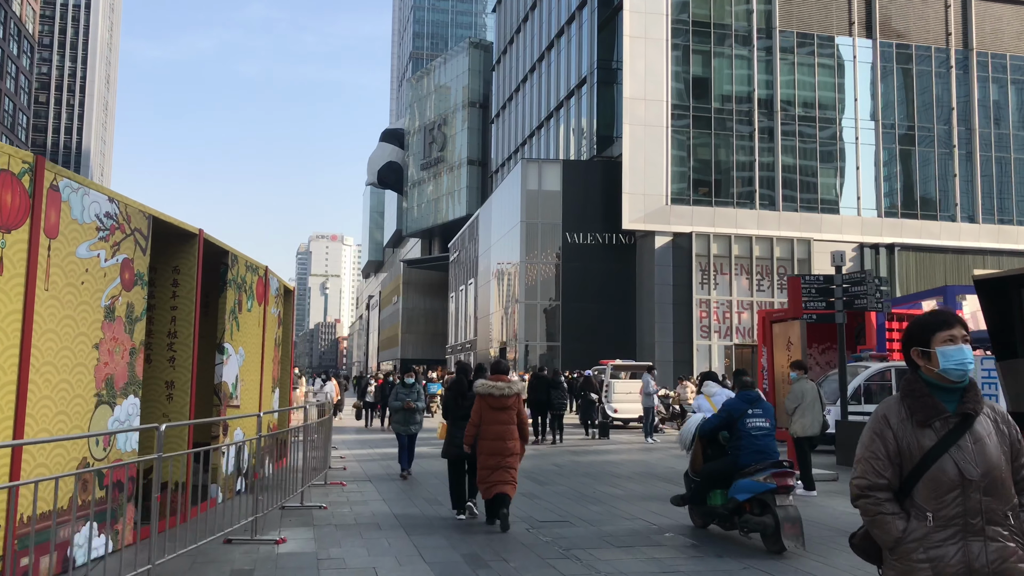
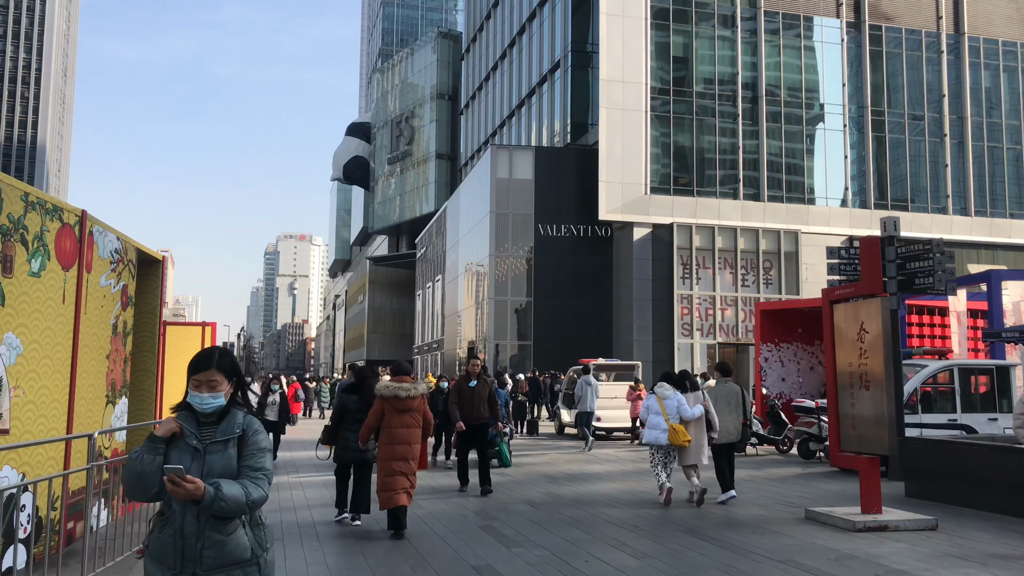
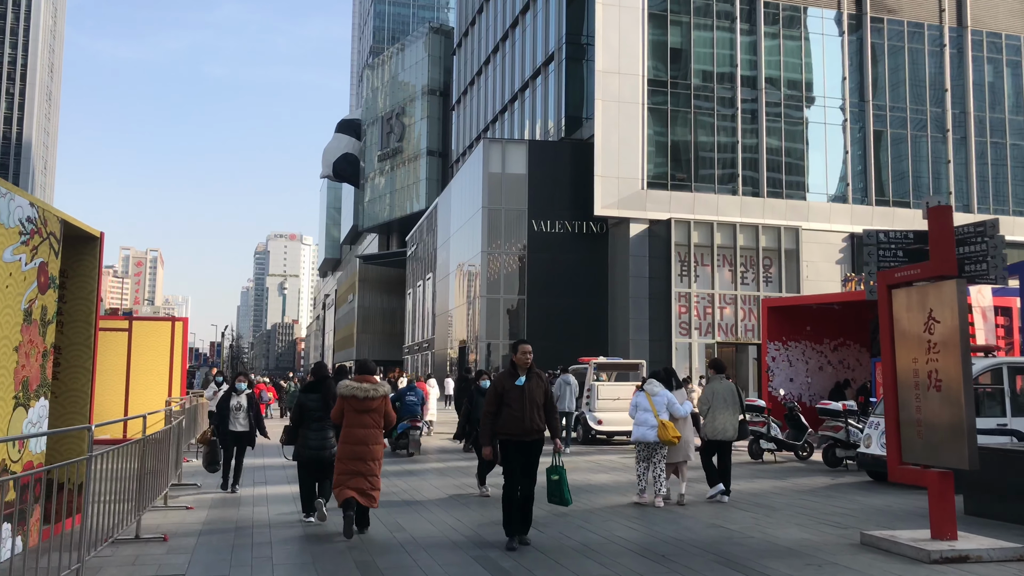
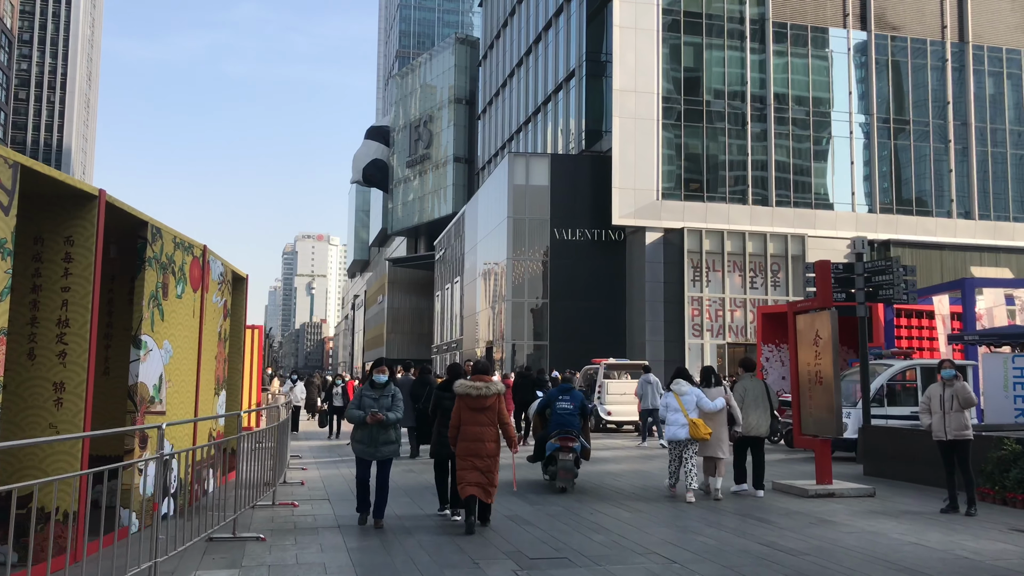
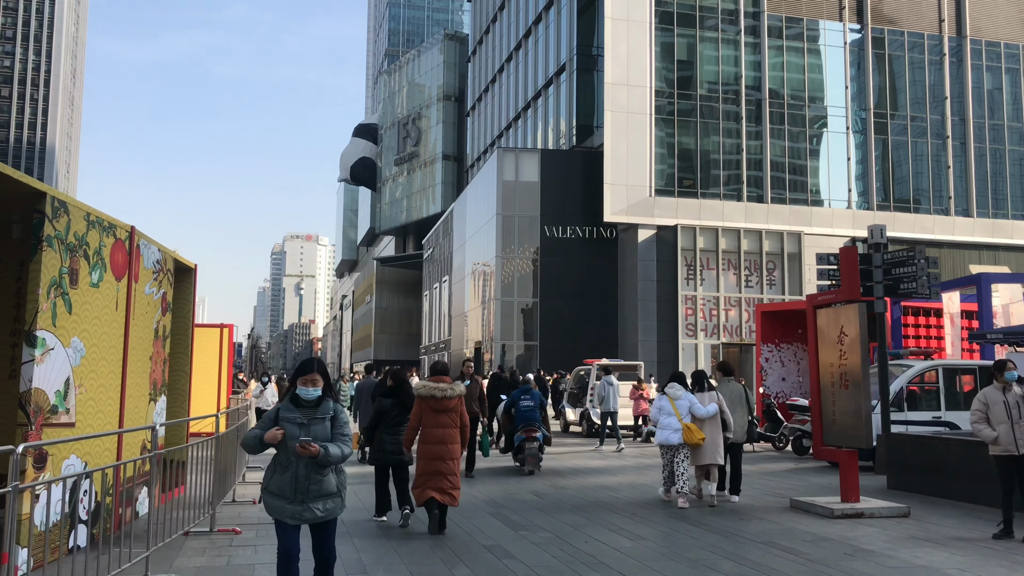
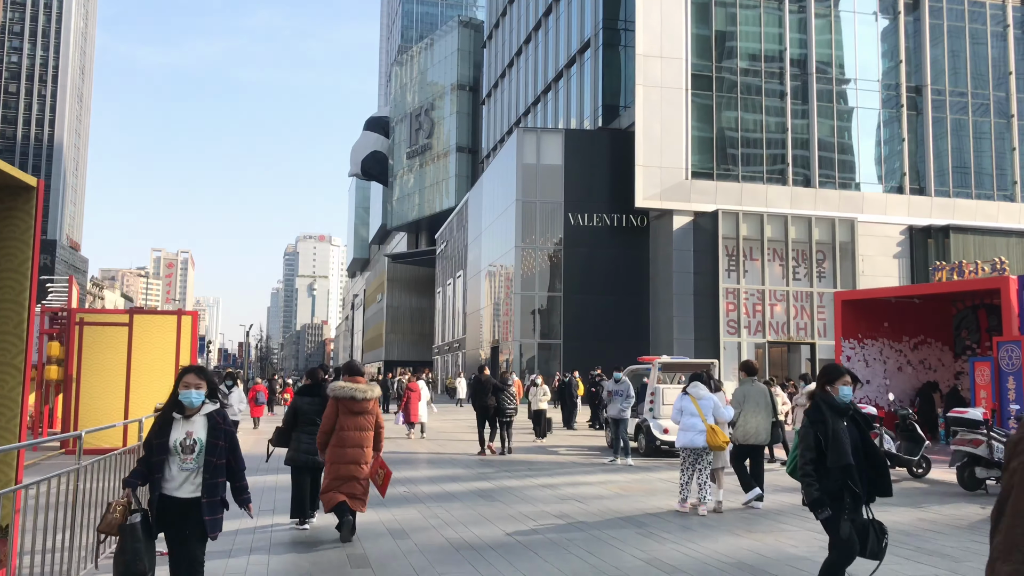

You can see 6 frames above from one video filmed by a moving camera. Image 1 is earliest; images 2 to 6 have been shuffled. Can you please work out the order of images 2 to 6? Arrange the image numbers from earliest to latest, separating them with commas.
4, 5, 2, 3, 6
